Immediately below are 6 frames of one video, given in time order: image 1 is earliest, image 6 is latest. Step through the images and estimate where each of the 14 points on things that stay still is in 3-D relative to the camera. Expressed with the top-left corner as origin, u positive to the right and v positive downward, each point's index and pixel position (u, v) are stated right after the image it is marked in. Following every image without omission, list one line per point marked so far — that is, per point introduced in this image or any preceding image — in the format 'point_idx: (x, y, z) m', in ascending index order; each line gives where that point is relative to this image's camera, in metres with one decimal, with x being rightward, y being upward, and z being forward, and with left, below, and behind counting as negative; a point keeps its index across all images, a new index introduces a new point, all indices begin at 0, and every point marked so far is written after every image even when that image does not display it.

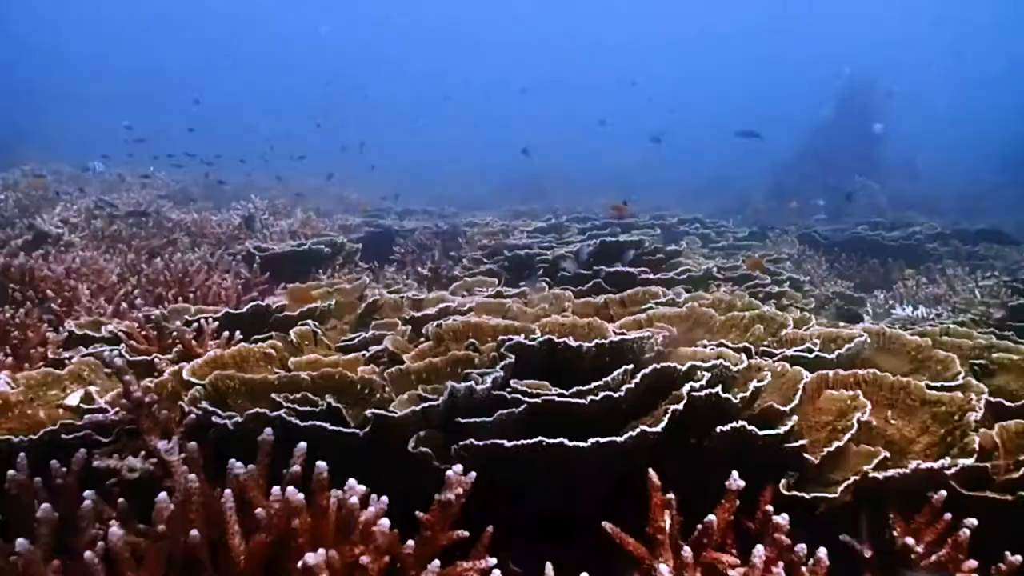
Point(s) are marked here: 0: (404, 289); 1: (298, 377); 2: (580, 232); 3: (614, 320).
0: (-0.9, 0.0, +6.8) m
1: (-0.7, -0.3, +2.6) m
2: (+0.7, +0.6, +9.0) m
3: (+0.6, -0.2, +4.7) m
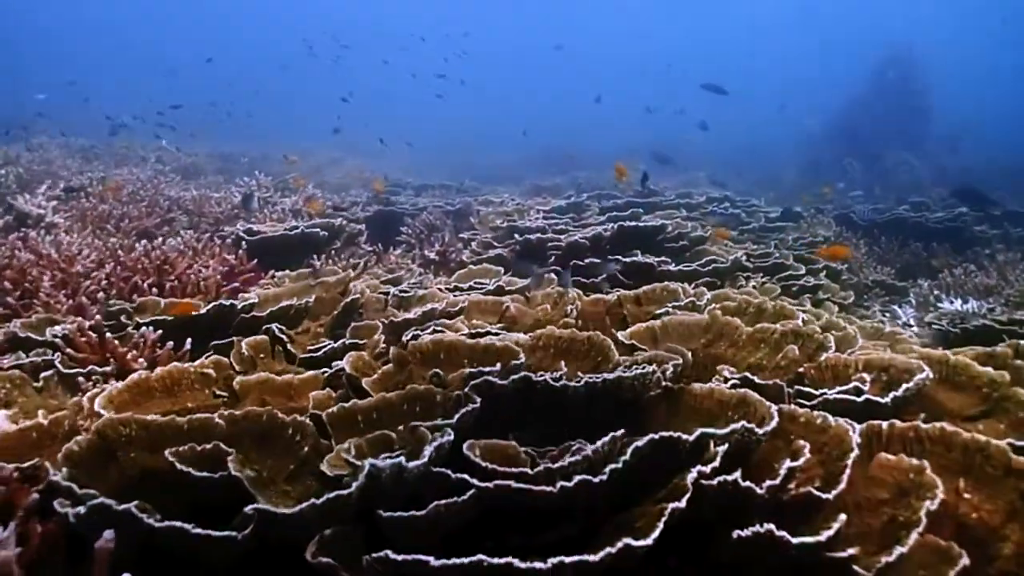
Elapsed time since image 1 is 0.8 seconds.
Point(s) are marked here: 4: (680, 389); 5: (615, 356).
0: (-0.8, +0.1, +6.3) m
1: (-0.7, -0.3, +2.1) m
2: (+0.9, +0.7, +8.4) m
3: (+0.6, -0.2, +4.1) m
4: (+0.4, -0.3, +2.2) m
5: (+0.3, -0.2, +2.8) m
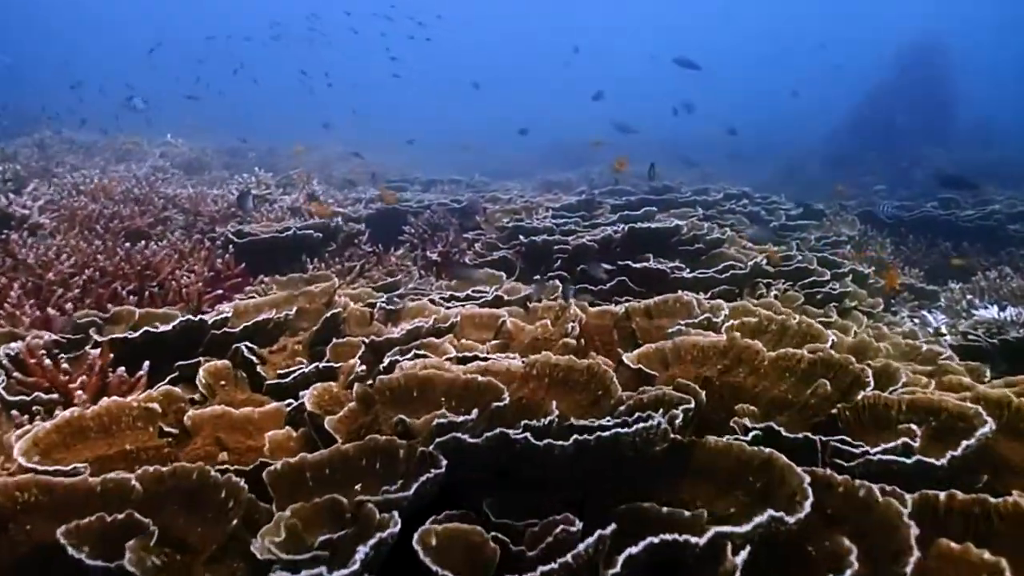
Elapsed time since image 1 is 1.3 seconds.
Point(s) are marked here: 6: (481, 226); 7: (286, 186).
0: (-0.8, 0.0, +6.0) m
1: (-0.8, -0.4, +1.7) m
2: (+0.9, +0.7, +8.0) m
3: (+0.5, -0.2, +3.8) m
4: (+0.4, -0.3, +1.8) m
5: (+0.3, -0.3, +2.5) m
6: (-0.3, +0.6, +7.8) m
7: (-2.7, +1.2, +10.2) m
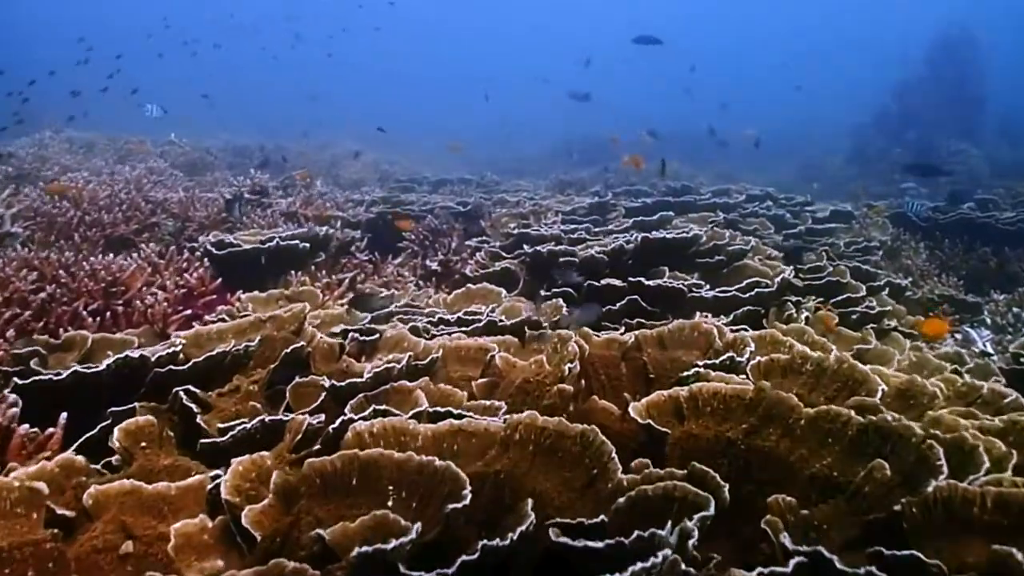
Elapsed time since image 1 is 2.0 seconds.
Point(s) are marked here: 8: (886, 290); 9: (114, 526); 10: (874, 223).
0: (-0.7, 0.0, +5.5) m
1: (-0.9, -0.5, +1.3) m
2: (+1.0, +0.6, +7.5) m
3: (+0.5, -0.3, +3.3) m
4: (+0.3, -0.4, +1.3) m
5: (+0.2, -0.4, +2.0) m
6: (-0.2, +0.5, +7.3) m
7: (-2.6, +1.1, +9.7) m
8: (+2.4, 0.0, +5.4) m
9: (-0.9, -0.5, +1.9) m
10: (+3.6, +0.6, +8.4) m
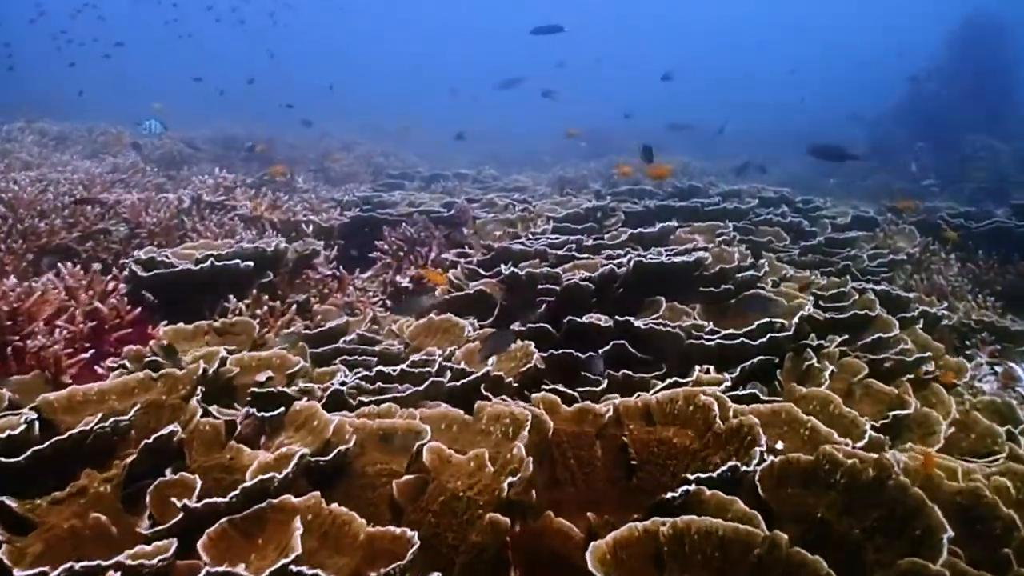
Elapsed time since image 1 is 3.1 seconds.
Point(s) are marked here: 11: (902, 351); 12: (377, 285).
0: (-0.9, -0.2, +4.8) m
1: (-1.1, -0.7, +0.6) m
2: (+0.9, +0.5, +6.8) m
3: (+0.3, -0.5, +2.6) m
4: (+0.1, -0.7, +0.6) m
5: (0.0, -0.6, +1.2) m
6: (-0.3, +0.4, +6.5) m
7: (-2.7, +1.1, +9.0) m
8: (+2.2, -0.2, +4.6) m
9: (-1.1, -0.7, +1.2) m
10: (+3.5, +0.5, +7.6) m
11: (+1.8, -0.3, +3.8) m
12: (-0.9, 0.0, +5.9) m
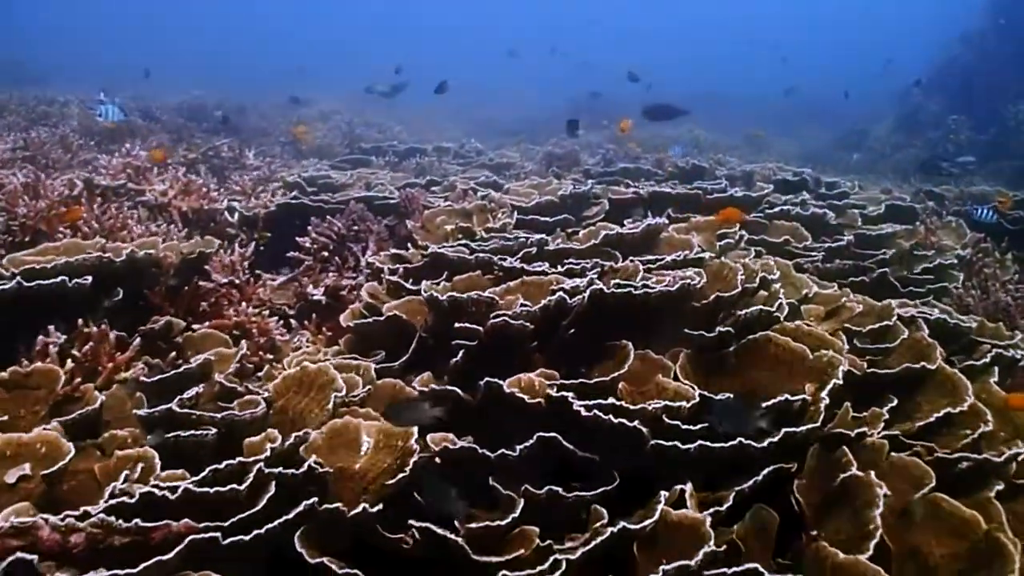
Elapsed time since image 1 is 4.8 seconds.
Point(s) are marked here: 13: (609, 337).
0: (-1.2, -0.3, +3.6) m
1: (-1.5, -1.0, -0.6) m
2: (+0.6, +0.5, +5.5) m
3: (0.0, -0.7, +1.3) m
4: (-0.3, -0.9, -0.6) m
5: (-0.3, -0.9, 0.0) m
6: (-0.6, +0.3, +5.3) m
7: (-2.9, +1.1, +7.8) m
8: (+1.9, -0.3, +3.4) m
9: (-1.5, -1.0, +0.1) m
10: (+3.2, +0.5, +6.3) m
11: (+1.4, -0.4, +2.6) m
12: (-1.2, 0.0, +4.7) m
13: (+0.4, -0.2, +3.1) m
